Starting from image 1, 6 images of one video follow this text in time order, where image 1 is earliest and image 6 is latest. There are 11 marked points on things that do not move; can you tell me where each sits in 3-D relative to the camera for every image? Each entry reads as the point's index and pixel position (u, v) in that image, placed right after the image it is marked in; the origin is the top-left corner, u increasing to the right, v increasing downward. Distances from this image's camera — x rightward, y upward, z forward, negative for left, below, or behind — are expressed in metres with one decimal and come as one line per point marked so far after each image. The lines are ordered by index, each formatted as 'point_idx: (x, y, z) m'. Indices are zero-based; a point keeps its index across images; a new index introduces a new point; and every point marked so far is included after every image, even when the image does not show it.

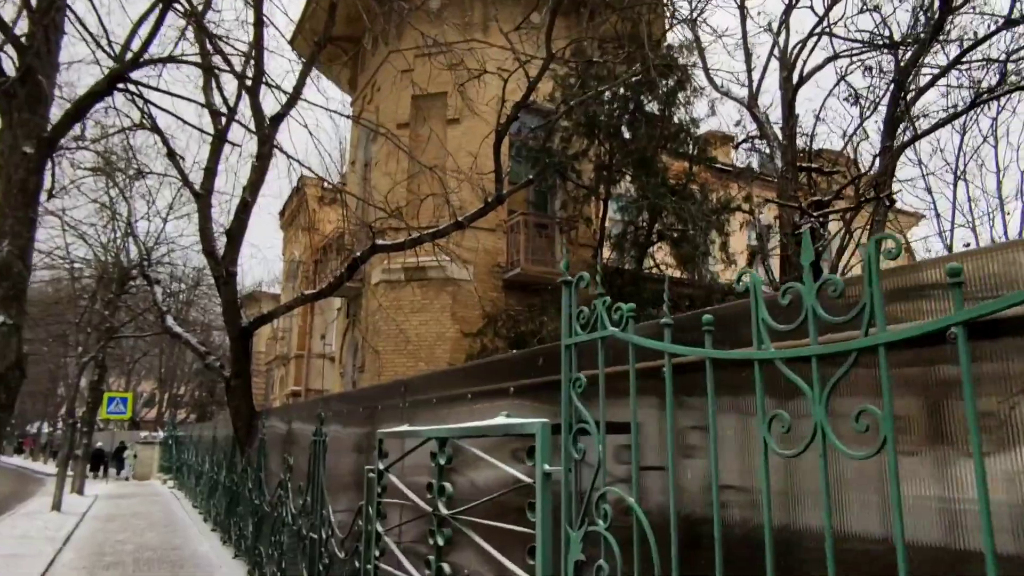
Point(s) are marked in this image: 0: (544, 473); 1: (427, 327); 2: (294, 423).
0: (+0.1, -0.7, +2.7) m
1: (-1.4, -0.6, +11.4) m
2: (-2.5, -1.5, +8.0) m
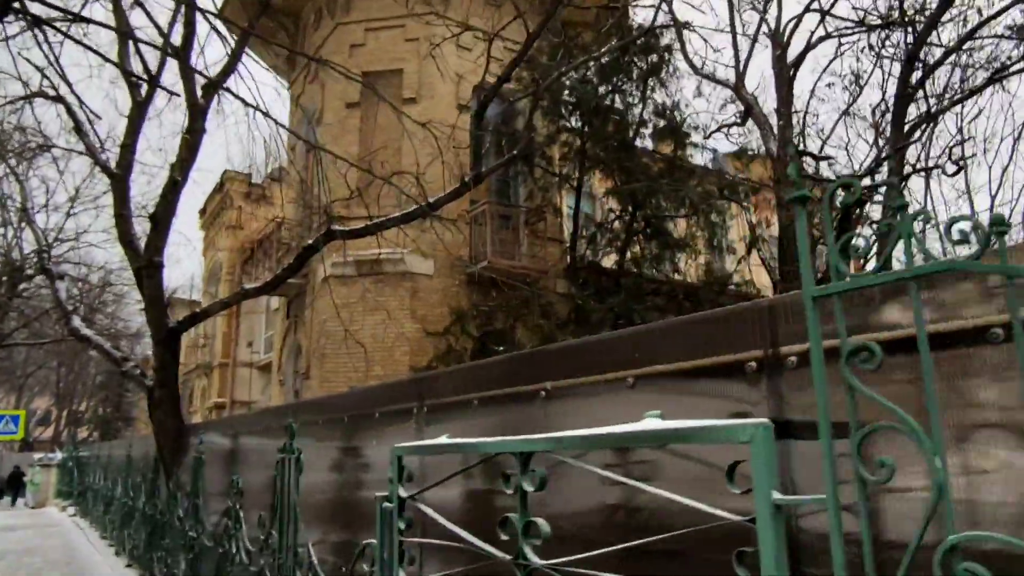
0: (+0.6, -0.5, +1.6) m
1: (-1.9, -0.6, +10.2) m
2: (-2.6, -1.4, +6.7) m
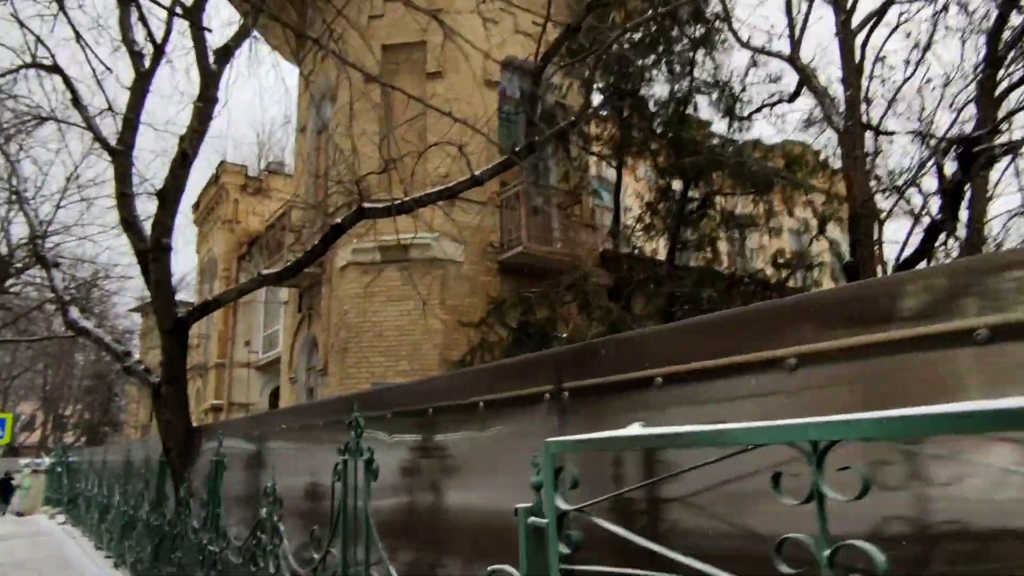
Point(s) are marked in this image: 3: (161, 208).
0: (+1.3, -0.3, +0.9) m
1: (-1.3, -0.4, +9.4) m
2: (-2.0, -1.2, +5.8) m
3: (-3.9, +0.9, +7.9) m
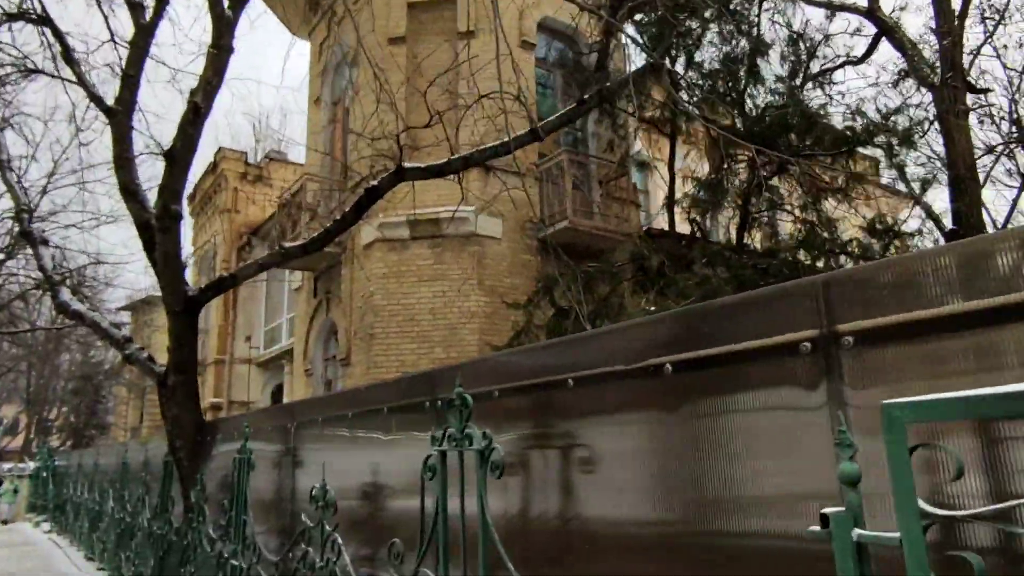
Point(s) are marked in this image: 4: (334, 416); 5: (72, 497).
0: (+2.0, 0.0, -0.1) m
1: (-0.8, -0.1, +8.4) m
2: (-1.4, -1.0, +4.8) m
3: (-3.4, +1.2, +6.9) m
4: (-1.1, -0.8, +4.5) m
5: (-8.5, -4.1, +13.7) m
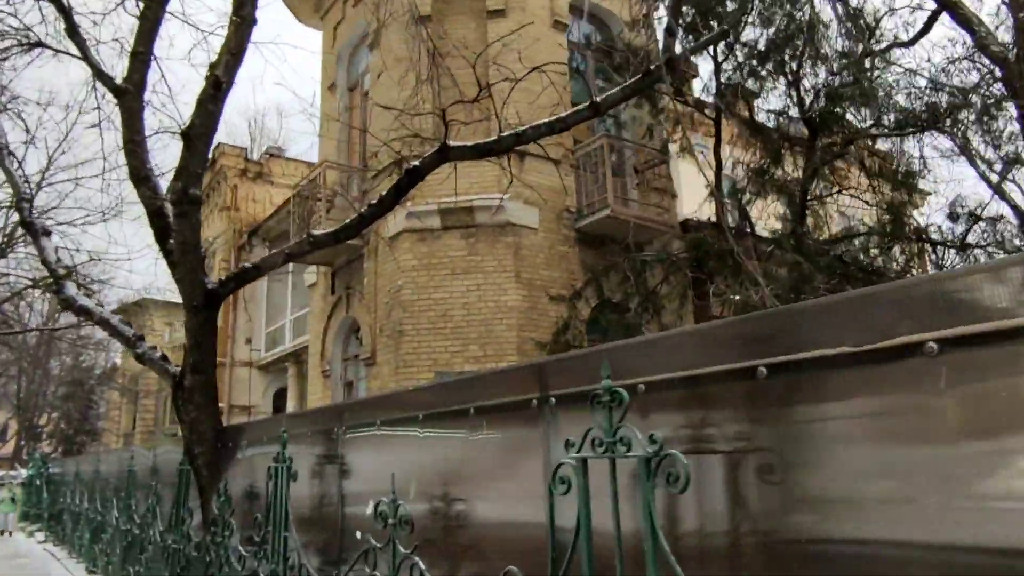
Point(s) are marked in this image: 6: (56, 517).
0: (+2.5, +0.1, -0.6) m
1: (-0.4, -0.1, +7.8) m
2: (-0.9, -0.9, +4.3) m
3: (-2.9, +1.2, +6.3) m
4: (-0.6, -0.7, +4.0) m
5: (-8.2, -4.0, +13.0) m
6: (-9.1, -4.6, +14.1) m
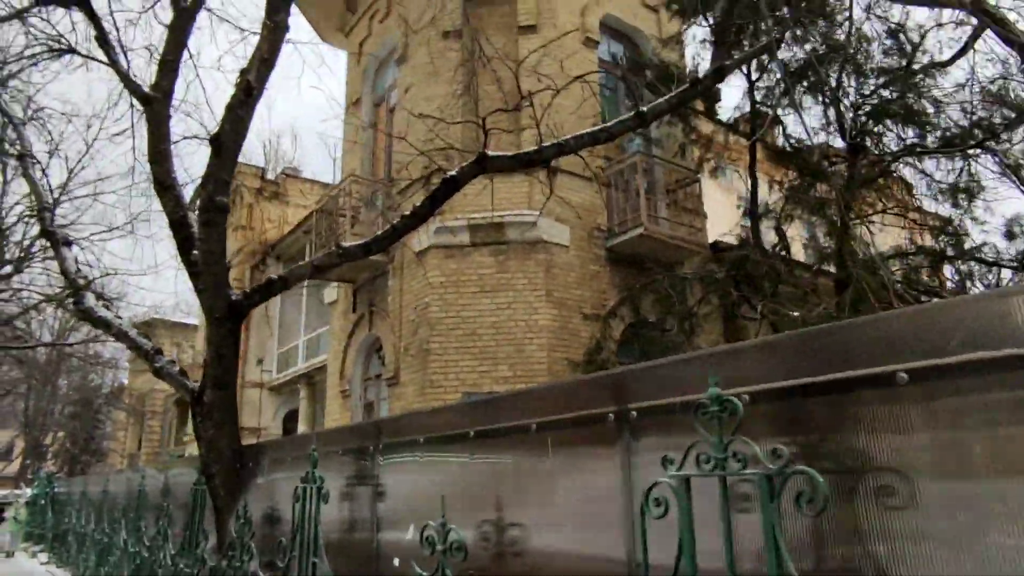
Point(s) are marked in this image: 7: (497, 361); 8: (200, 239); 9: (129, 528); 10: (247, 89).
0: (+2.8, +0.2, -0.8) m
1: (0.0, -0.3, +7.6) m
2: (-0.6, -0.9, +4.0) m
3: (-2.6, +1.1, +6.2) m
4: (-0.4, -0.8, +3.7) m
5: (-7.8, -4.3, +12.7) m
6: (-8.8, -4.9, +13.8) m
7: (-0.2, -0.8, +7.5) m
8: (-2.7, +0.5, +6.2) m
9: (-5.1, -3.2, +9.4) m
10: (-2.3, +1.7, +6.1) m
